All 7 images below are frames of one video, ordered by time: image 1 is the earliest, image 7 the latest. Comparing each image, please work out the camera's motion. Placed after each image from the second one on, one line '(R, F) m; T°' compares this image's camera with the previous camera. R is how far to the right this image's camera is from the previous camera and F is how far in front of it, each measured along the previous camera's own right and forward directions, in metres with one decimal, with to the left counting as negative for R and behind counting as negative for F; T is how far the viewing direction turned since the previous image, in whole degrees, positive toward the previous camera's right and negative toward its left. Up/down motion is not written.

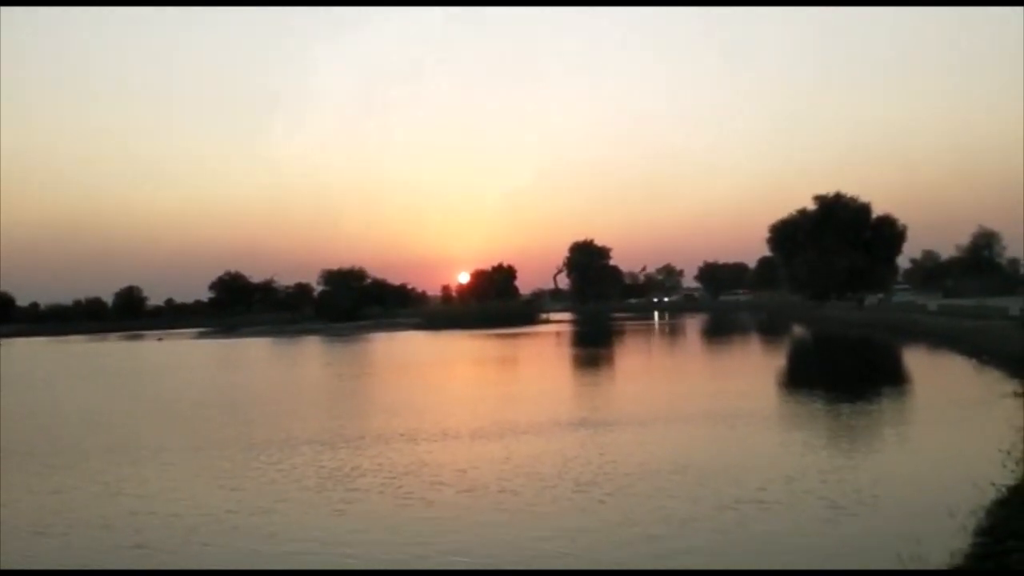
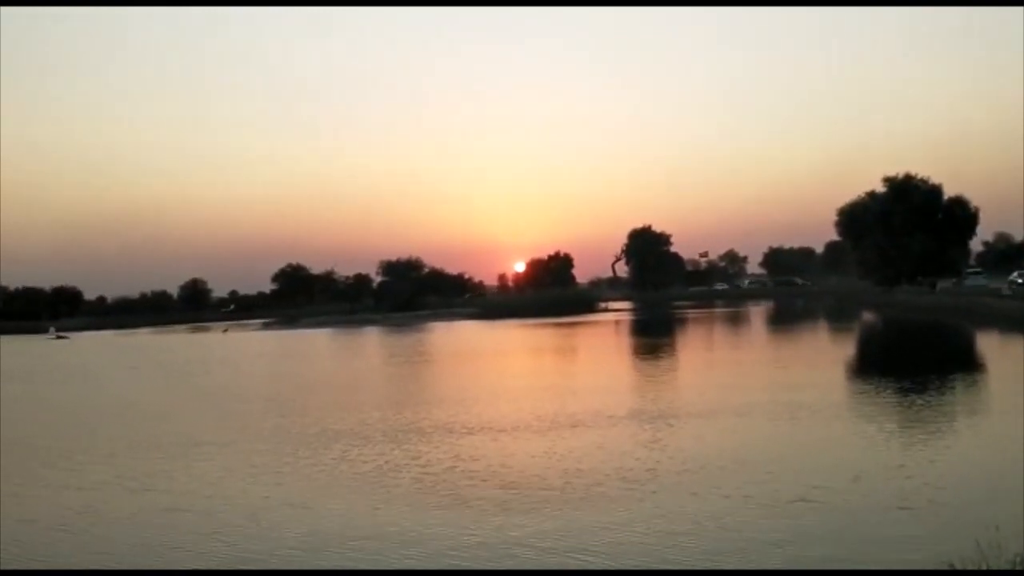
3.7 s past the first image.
(+0.3, +0.9) m; -3°
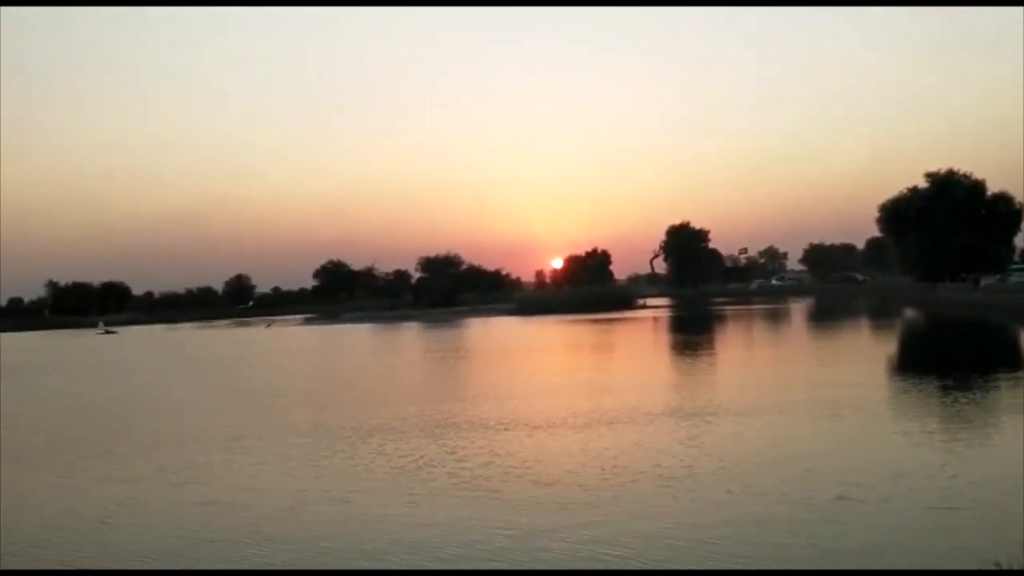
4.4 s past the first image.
(+0.1, -0.1) m; -2°
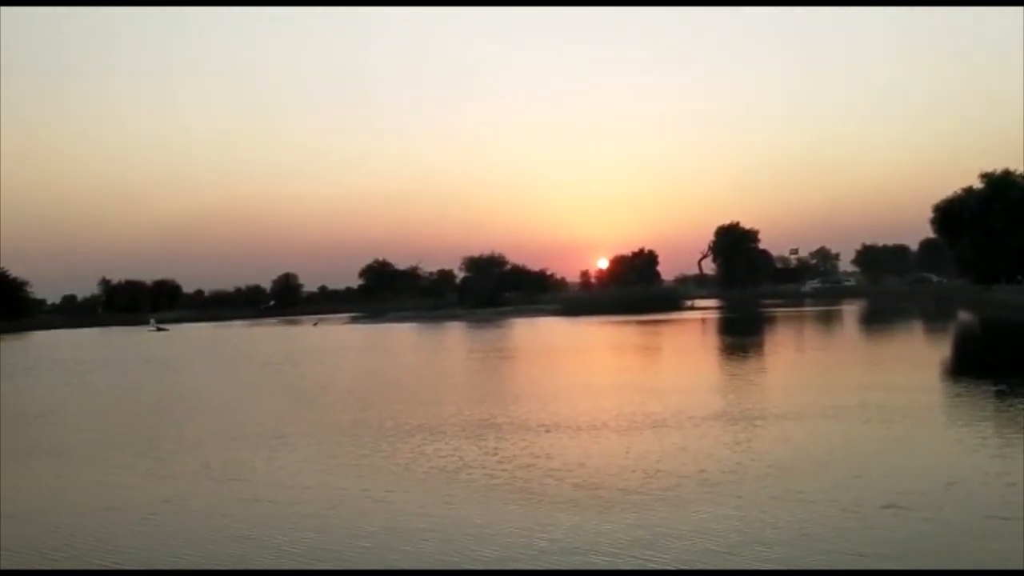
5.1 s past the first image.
(+0.1, +0.3) m; -3°
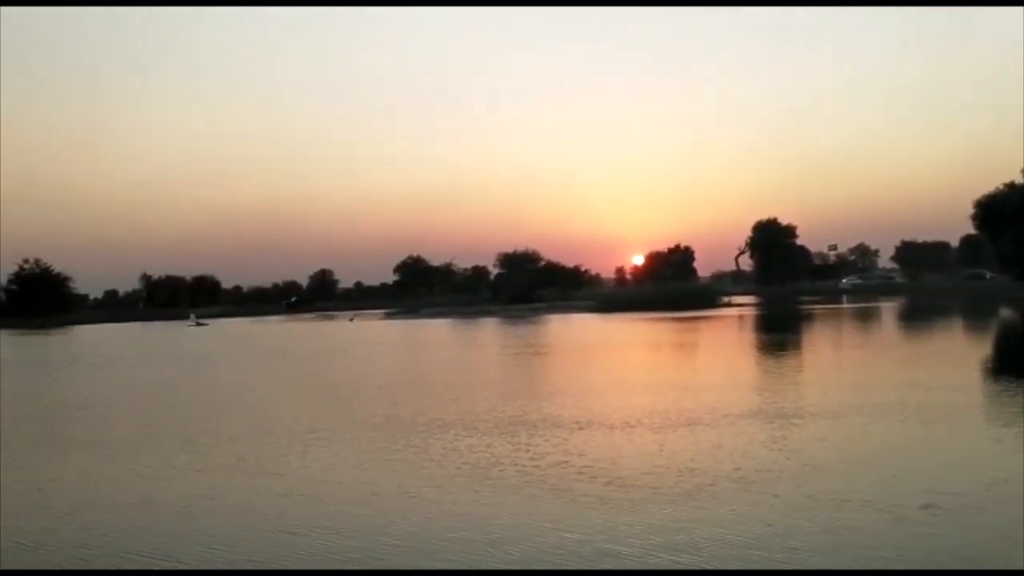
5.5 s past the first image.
(+0.1, +0.1) m; -2°
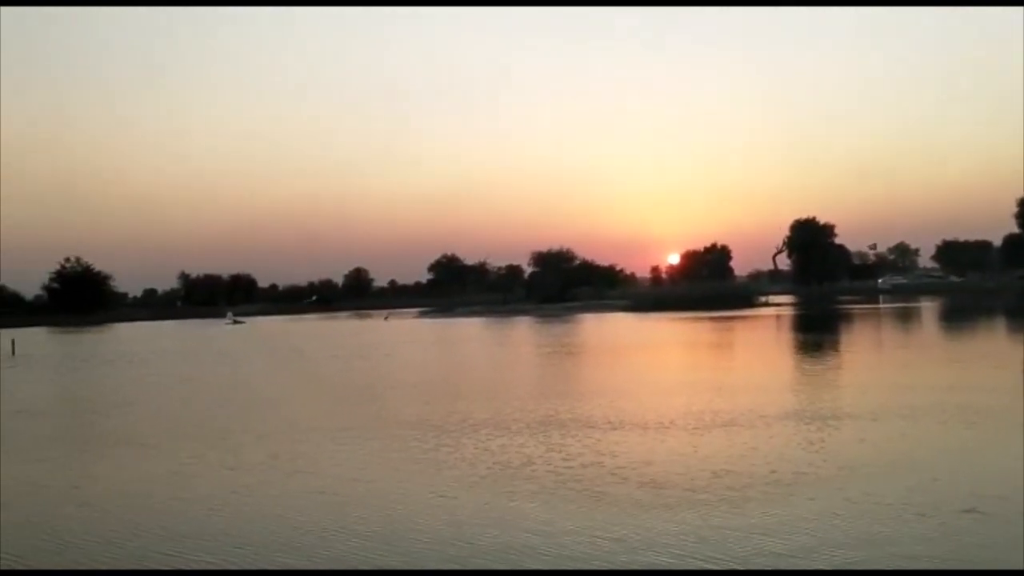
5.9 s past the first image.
(+0.1, +0.2) m; -2°
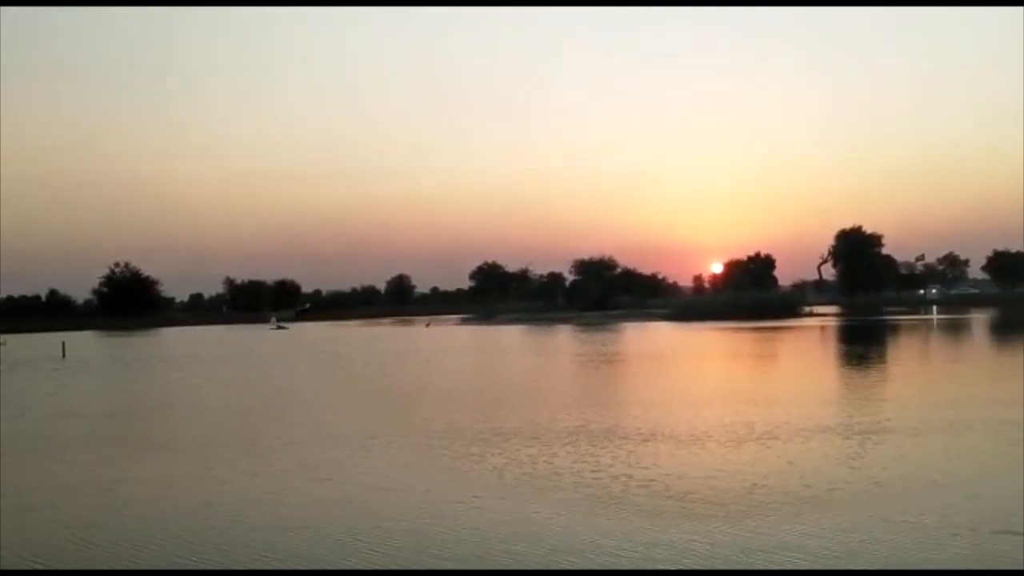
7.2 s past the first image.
(+0.2, +0.3) m; -2°
